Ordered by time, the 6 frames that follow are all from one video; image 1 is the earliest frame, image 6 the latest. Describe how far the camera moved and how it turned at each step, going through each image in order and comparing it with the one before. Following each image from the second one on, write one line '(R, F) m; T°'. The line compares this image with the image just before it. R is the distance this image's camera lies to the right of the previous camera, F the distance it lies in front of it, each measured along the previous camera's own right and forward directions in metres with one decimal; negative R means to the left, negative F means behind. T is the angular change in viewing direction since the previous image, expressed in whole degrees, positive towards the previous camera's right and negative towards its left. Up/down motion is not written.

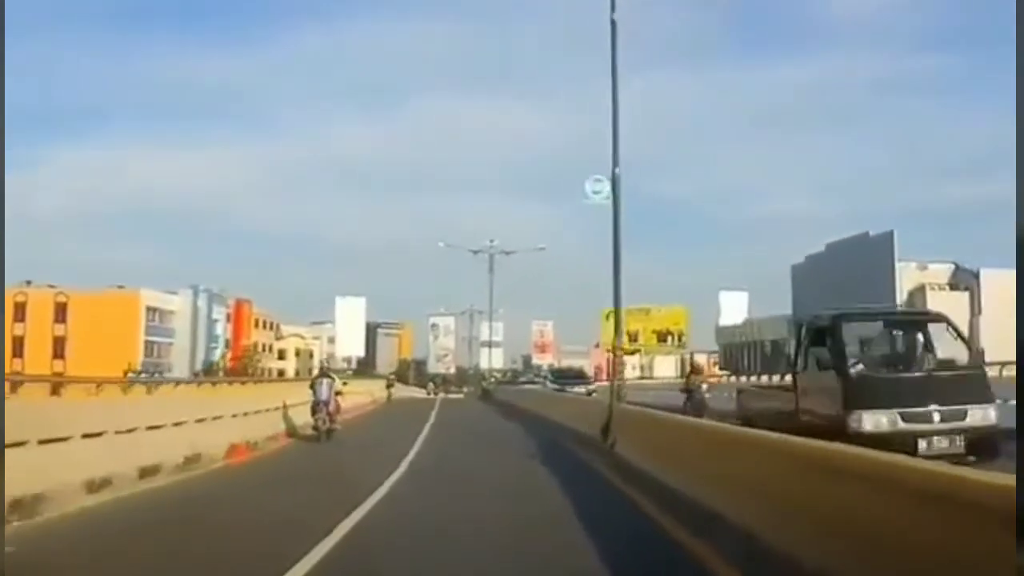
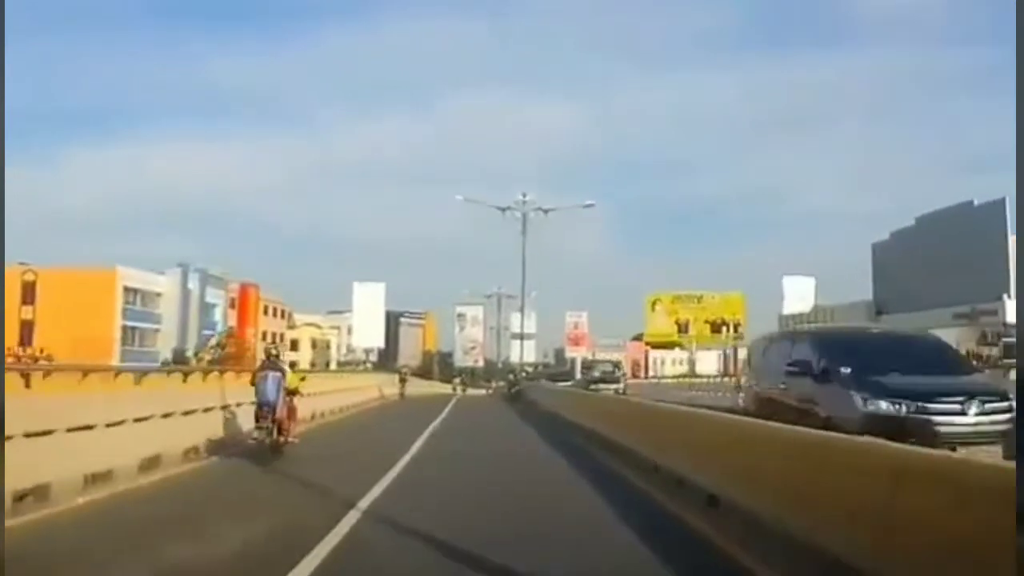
(-0.1, +4.4) m; -1°
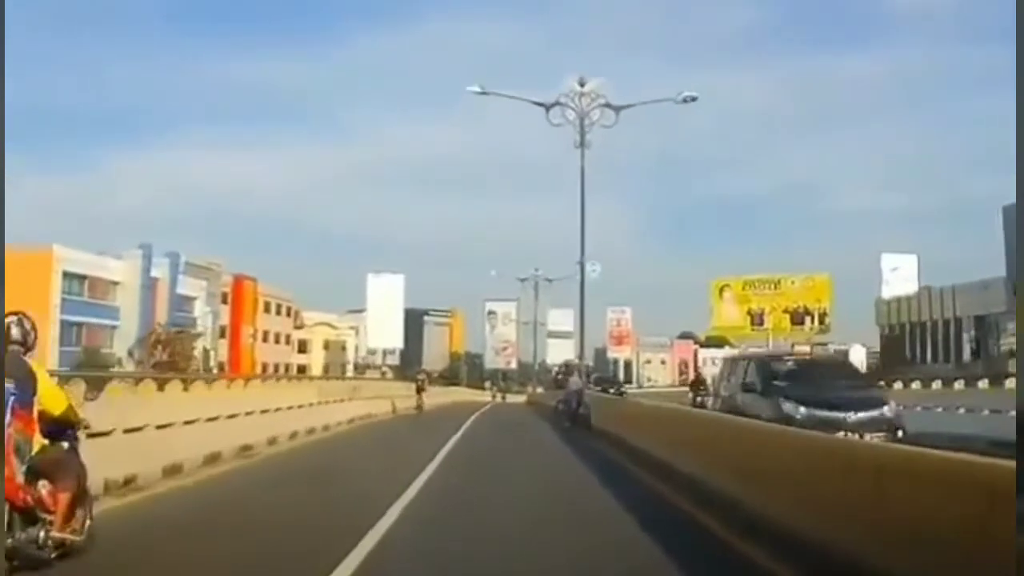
(-0.1, +5.8) m; -1°
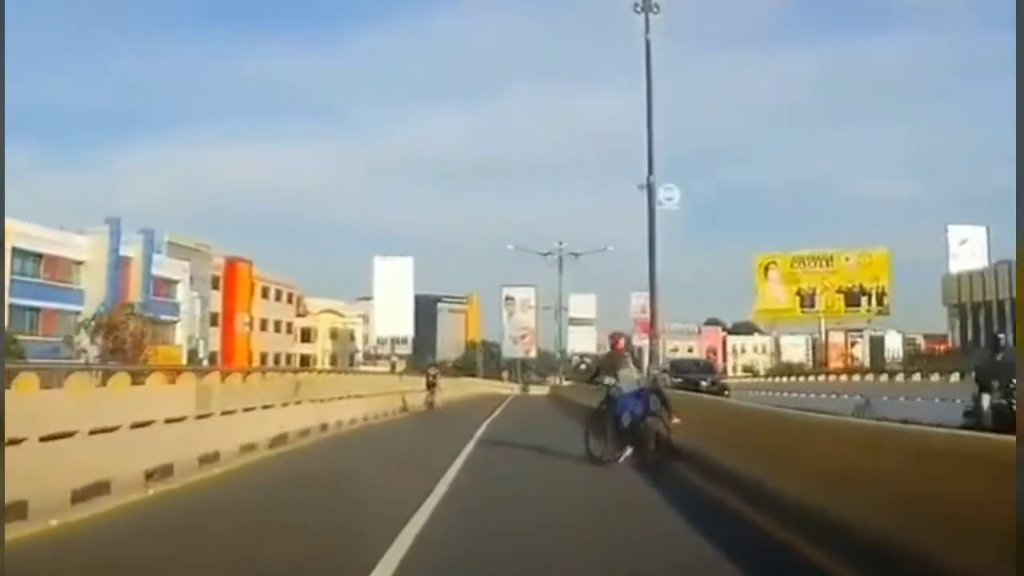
(-0.1, +3.1) m; -1°
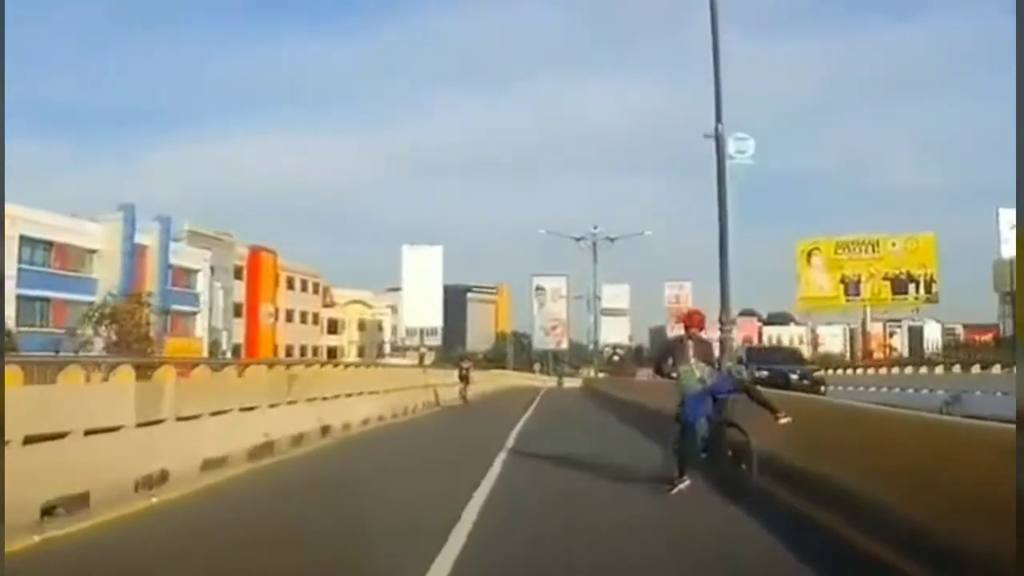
(0.0, +1.0) m; -1°
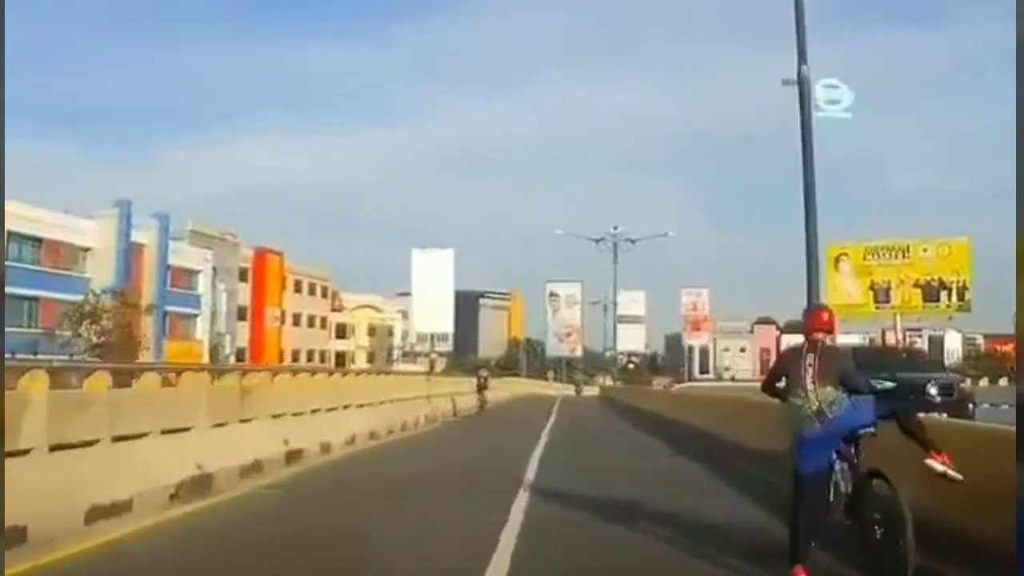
(0.0, +1.0) m; -1°
